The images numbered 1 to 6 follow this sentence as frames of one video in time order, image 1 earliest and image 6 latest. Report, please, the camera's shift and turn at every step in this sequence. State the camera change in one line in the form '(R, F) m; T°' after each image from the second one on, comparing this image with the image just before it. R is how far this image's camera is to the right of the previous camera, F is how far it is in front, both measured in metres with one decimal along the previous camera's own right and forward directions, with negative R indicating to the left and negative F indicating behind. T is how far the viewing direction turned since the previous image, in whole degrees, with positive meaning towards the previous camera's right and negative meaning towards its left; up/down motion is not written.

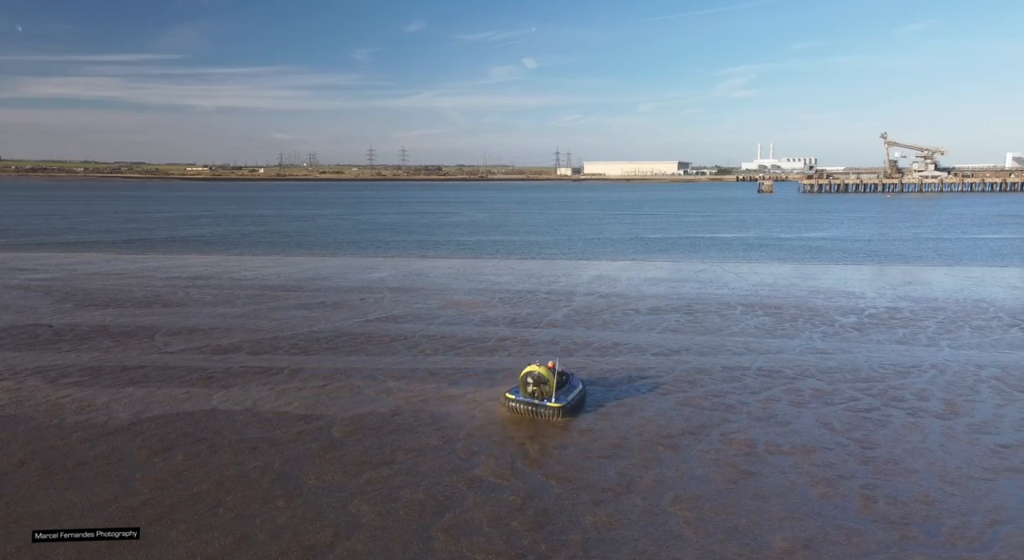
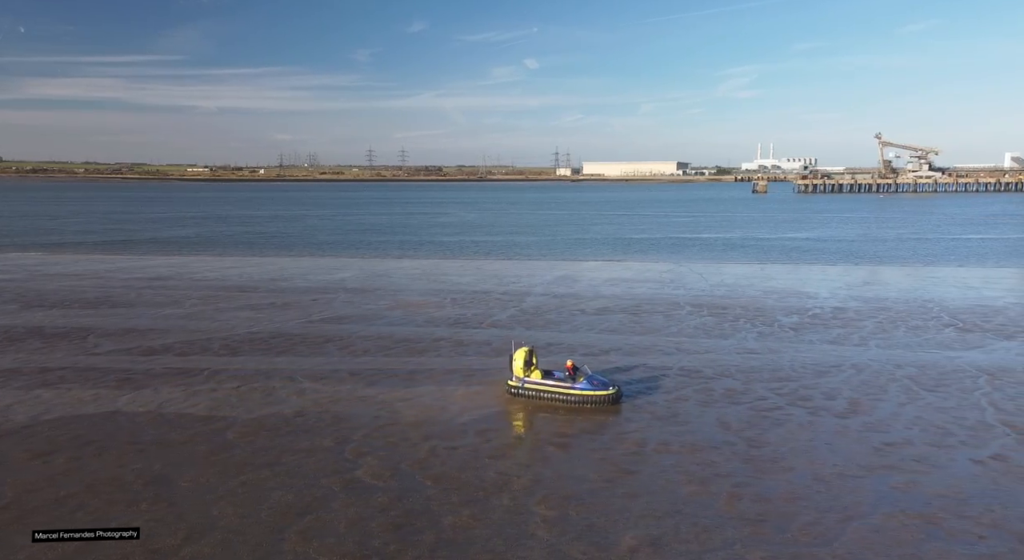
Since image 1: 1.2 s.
(+1.1, -0.1) m; +1°
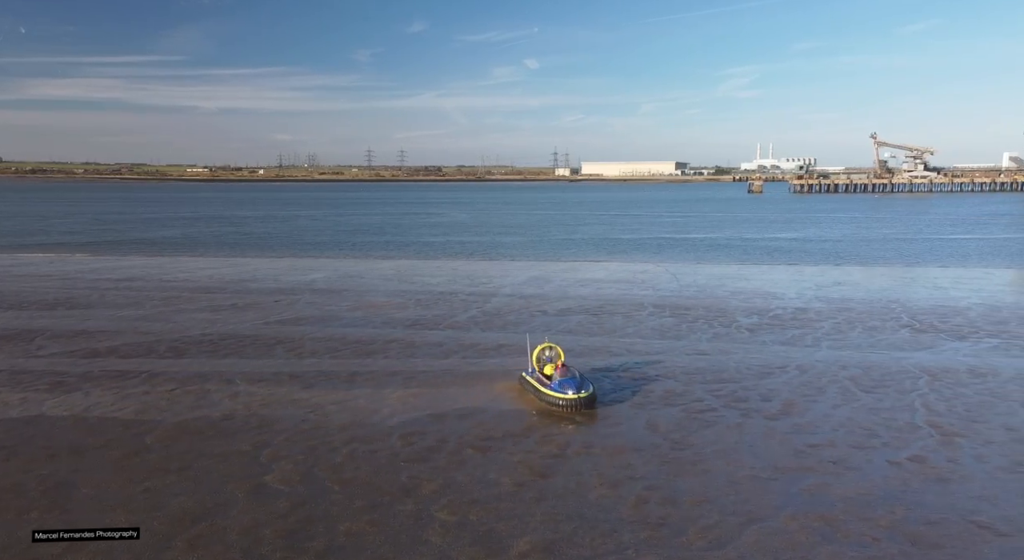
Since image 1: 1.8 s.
(+0.8, +0.1) m; +1°
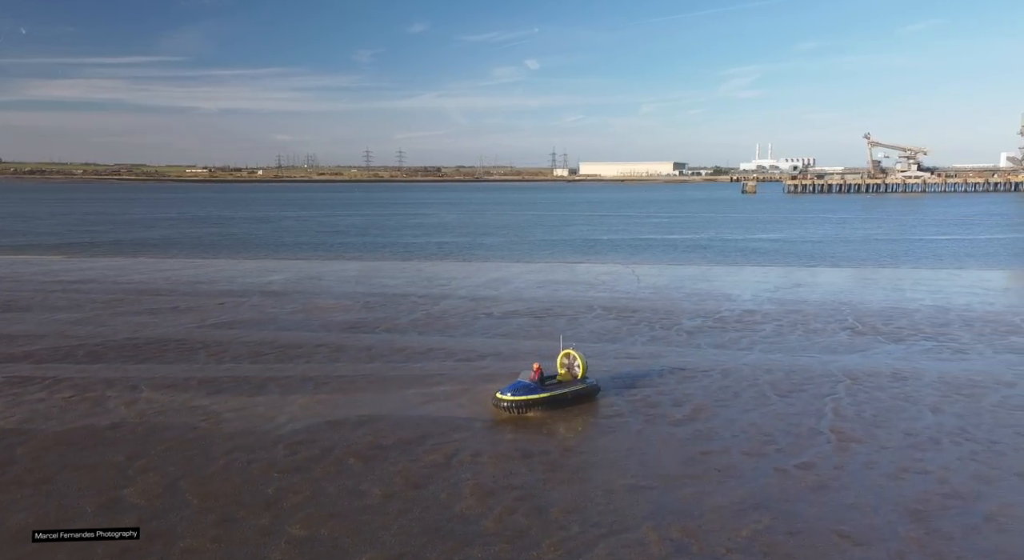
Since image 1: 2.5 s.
(+1.2, +0.2) m; +1°
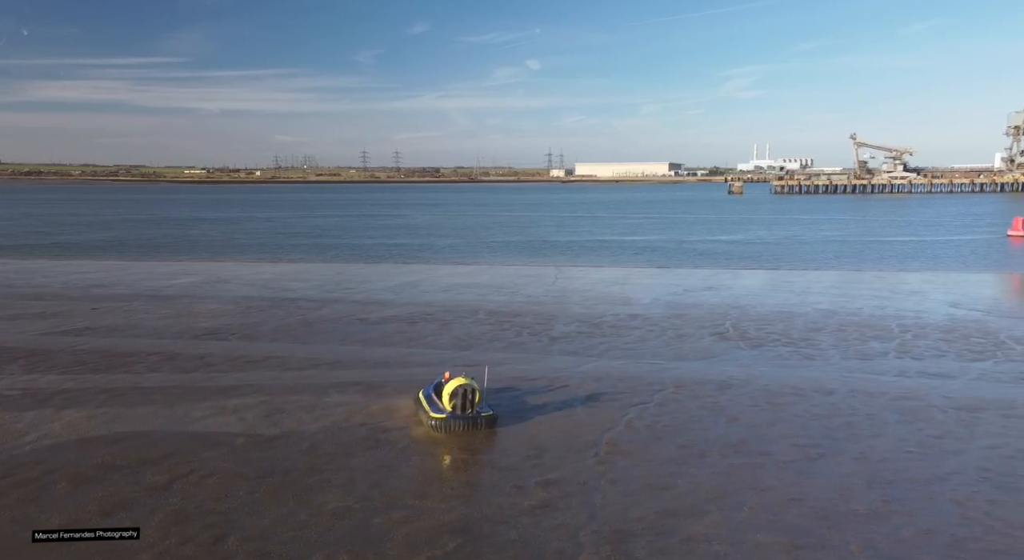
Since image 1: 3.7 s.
(+2.6, +0.4) m; +3°
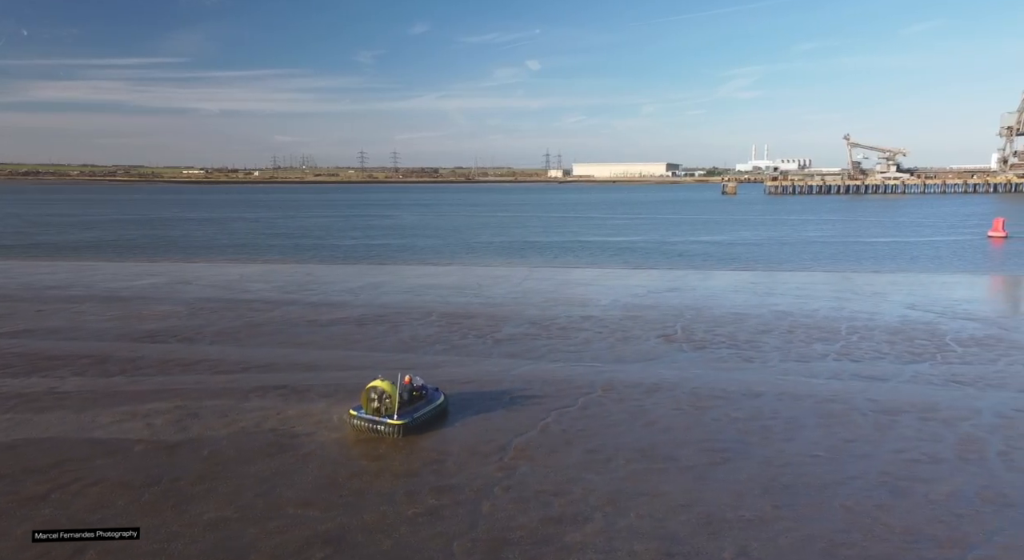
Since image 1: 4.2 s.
(+1.0, +0.2) m; +1°
